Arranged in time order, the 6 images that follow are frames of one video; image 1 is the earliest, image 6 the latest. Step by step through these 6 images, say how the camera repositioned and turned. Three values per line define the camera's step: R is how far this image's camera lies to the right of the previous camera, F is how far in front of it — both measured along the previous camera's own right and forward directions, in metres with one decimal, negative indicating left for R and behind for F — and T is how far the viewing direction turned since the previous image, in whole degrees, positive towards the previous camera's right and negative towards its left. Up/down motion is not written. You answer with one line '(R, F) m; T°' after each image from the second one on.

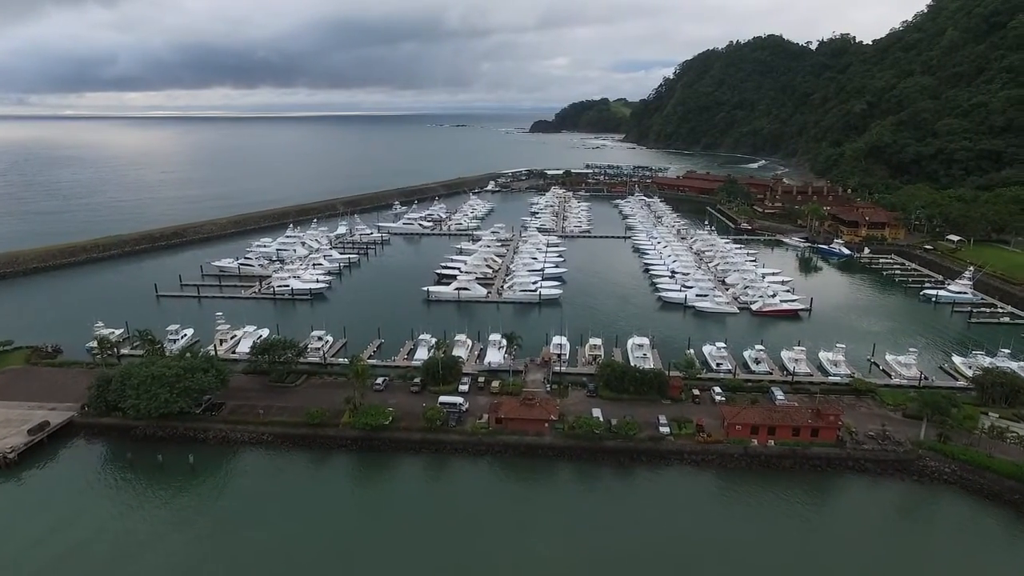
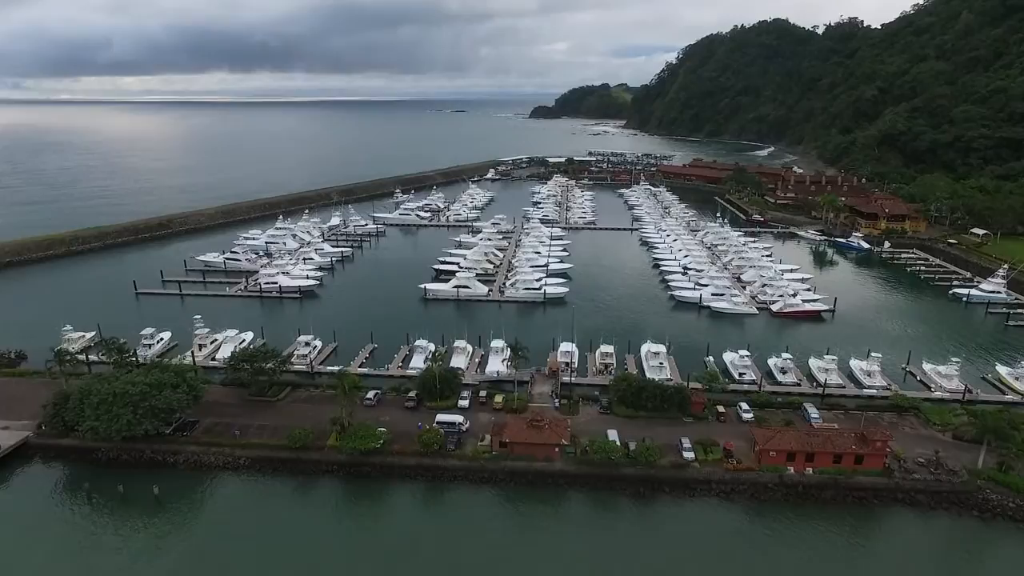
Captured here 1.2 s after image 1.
(-0.4, +4.1) m; 0°
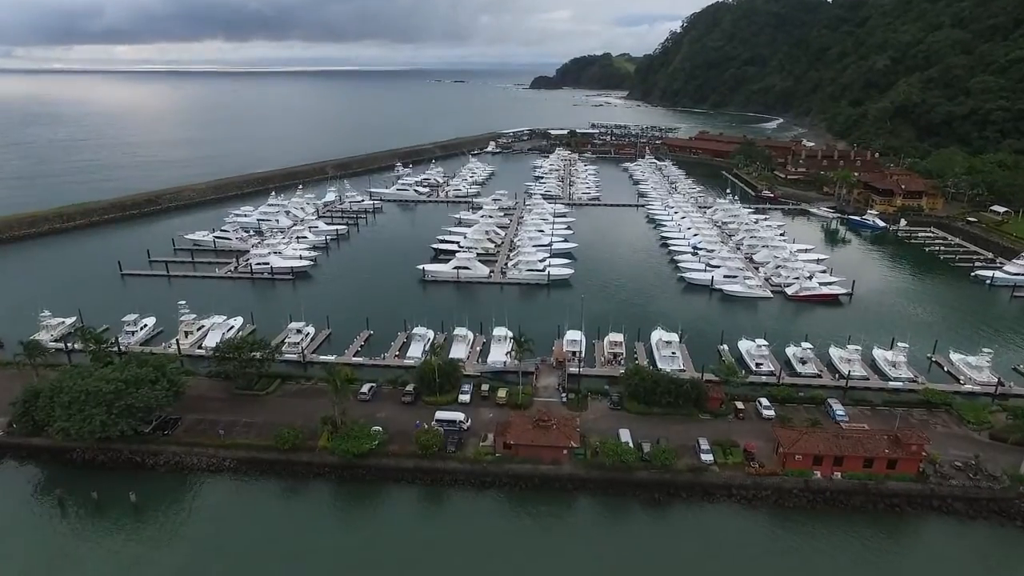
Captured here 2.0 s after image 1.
(-0.3, +2.7) m; 0°
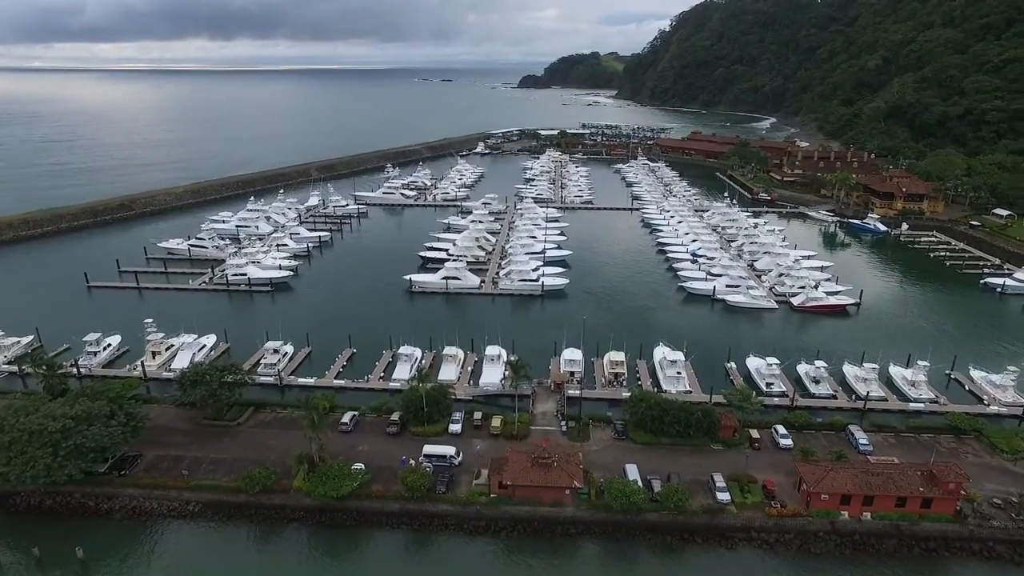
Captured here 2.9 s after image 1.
(-0.3, +2.9) m; +1°
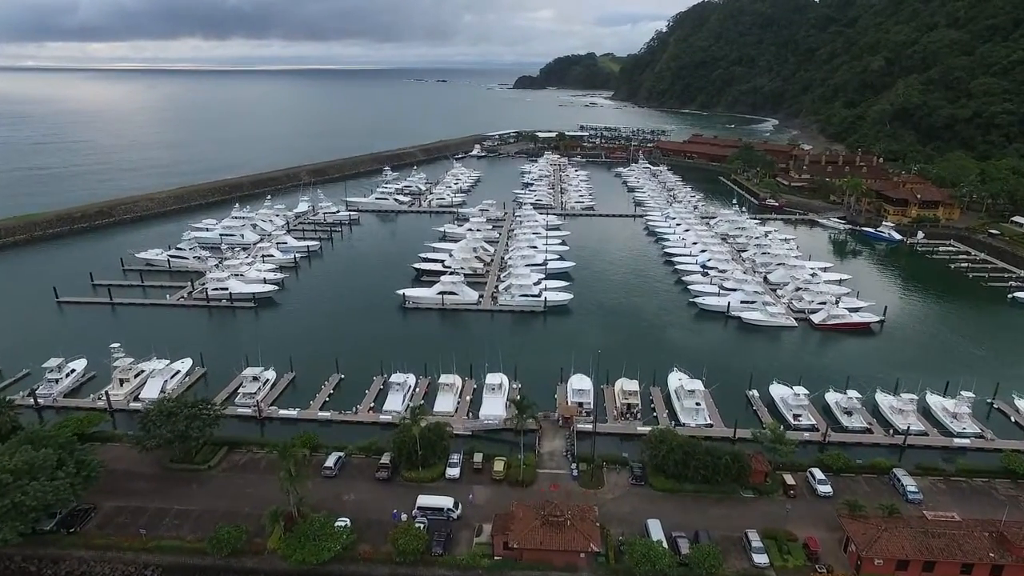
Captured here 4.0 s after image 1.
(-0.5, +3.5) m; 0°
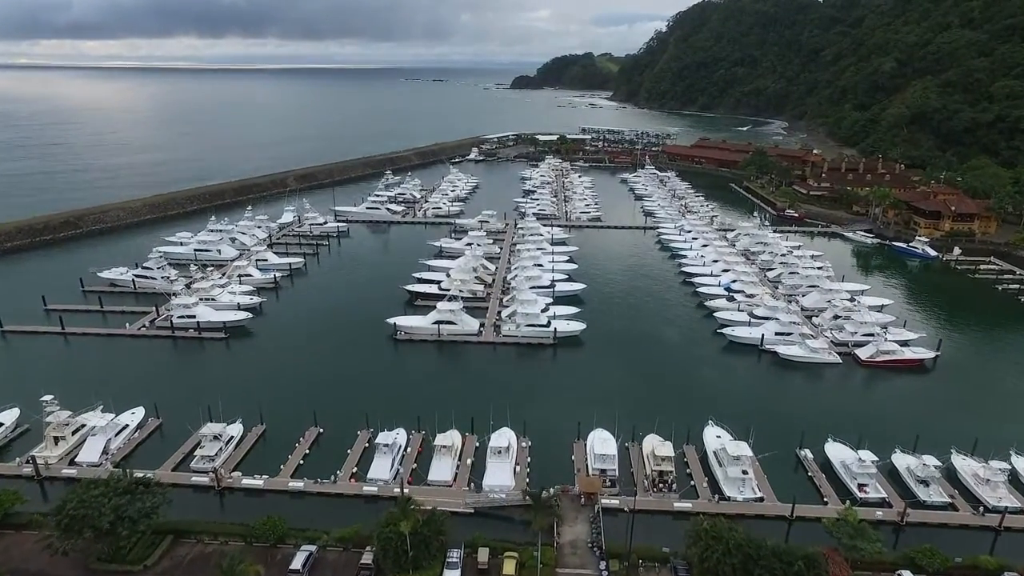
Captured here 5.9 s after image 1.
(-0.7, +5.9) m; 0°
